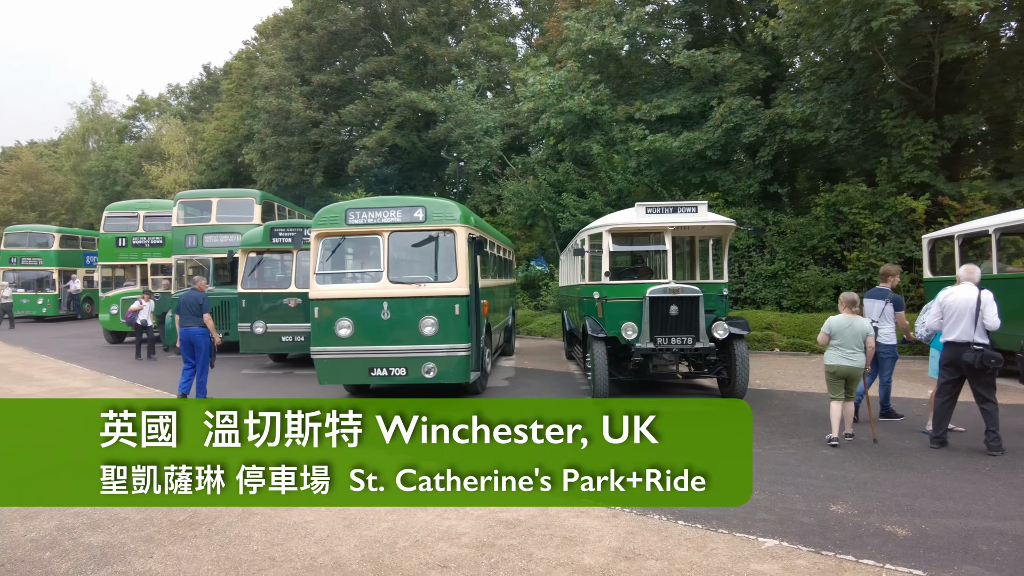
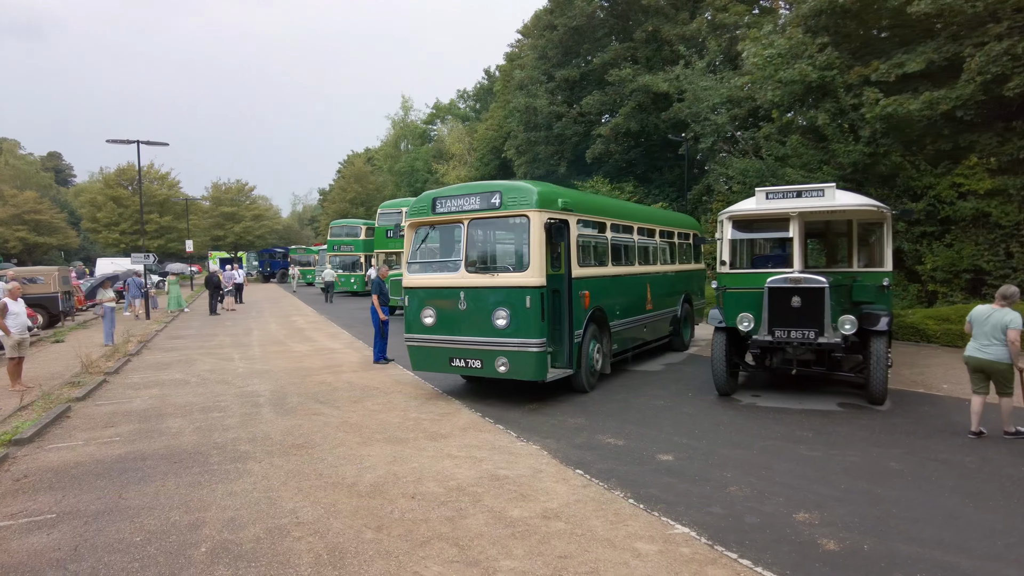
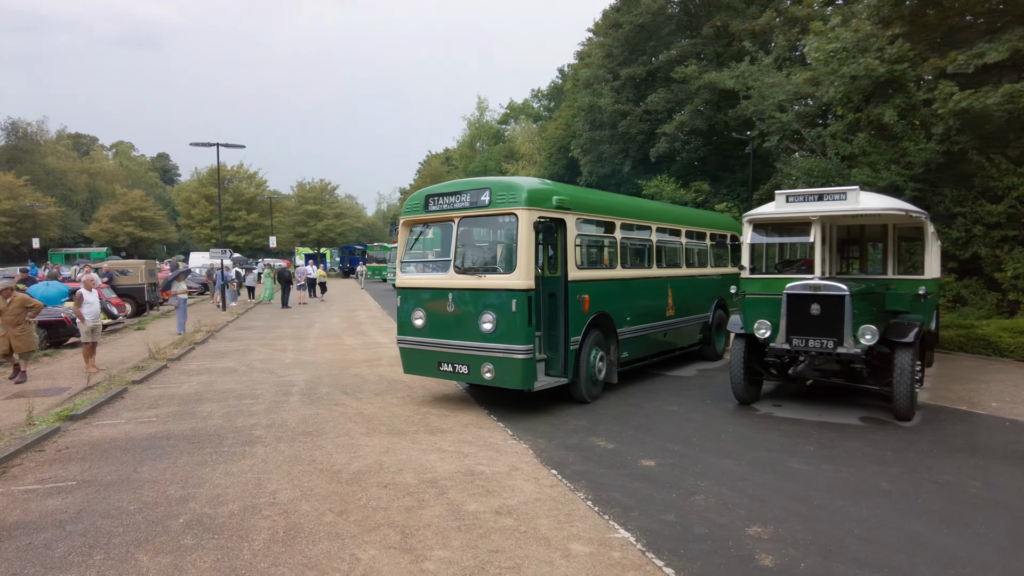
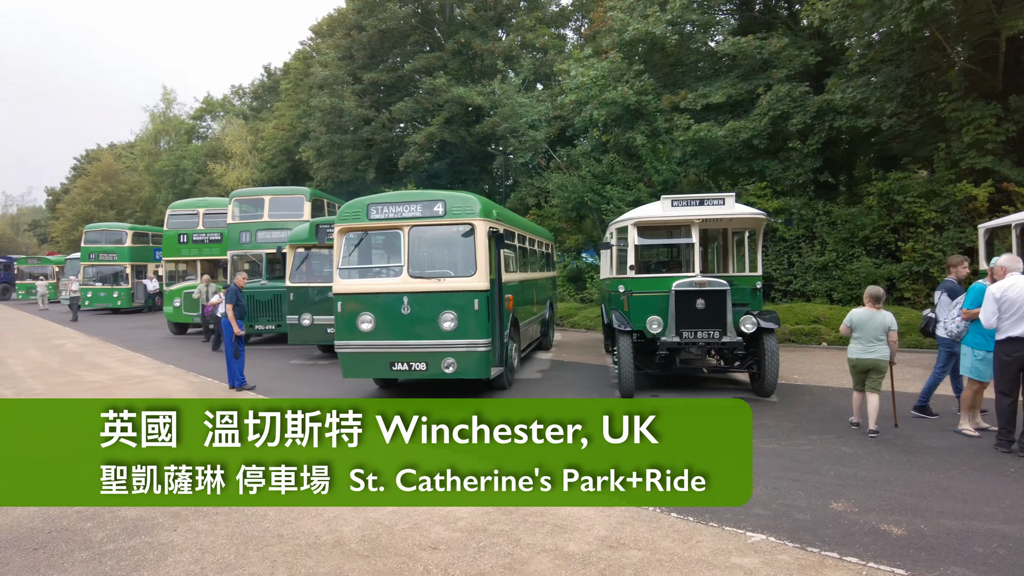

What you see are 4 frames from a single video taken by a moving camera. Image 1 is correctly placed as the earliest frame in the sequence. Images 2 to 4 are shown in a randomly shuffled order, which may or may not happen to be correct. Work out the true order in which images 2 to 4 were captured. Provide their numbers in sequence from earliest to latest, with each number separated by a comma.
4, 2, 3
